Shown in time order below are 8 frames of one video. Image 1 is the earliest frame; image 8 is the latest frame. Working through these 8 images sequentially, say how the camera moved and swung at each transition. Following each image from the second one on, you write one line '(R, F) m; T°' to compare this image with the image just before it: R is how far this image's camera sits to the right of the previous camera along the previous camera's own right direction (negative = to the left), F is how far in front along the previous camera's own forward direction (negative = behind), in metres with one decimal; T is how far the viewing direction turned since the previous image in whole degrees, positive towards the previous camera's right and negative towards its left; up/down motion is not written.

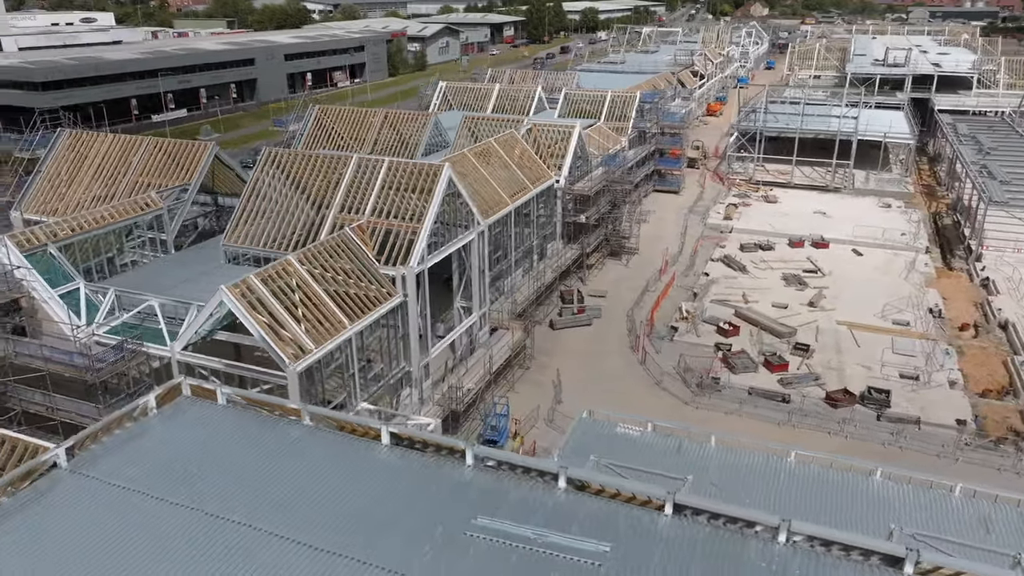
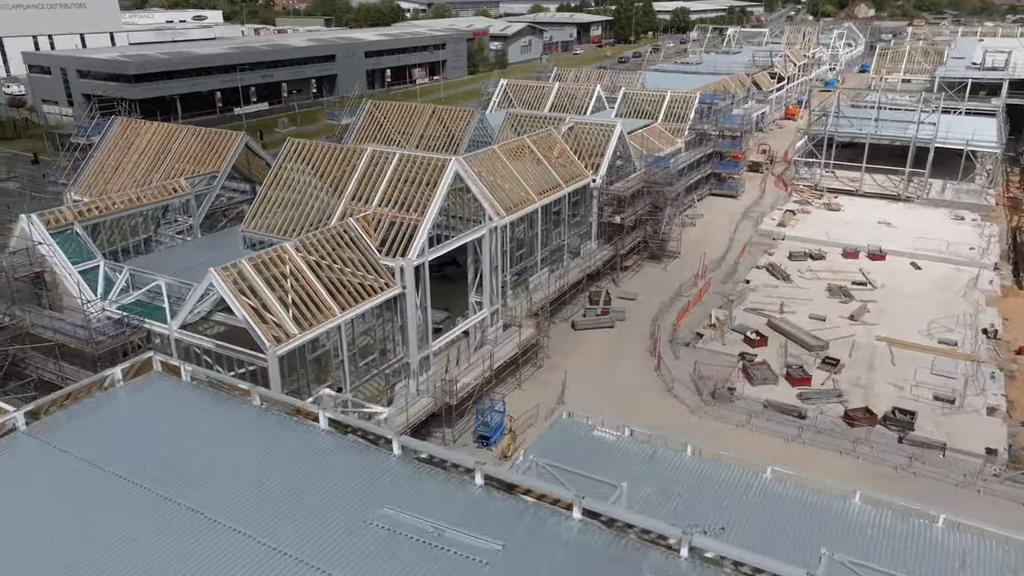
(+3.3, +0.3) m; -6°
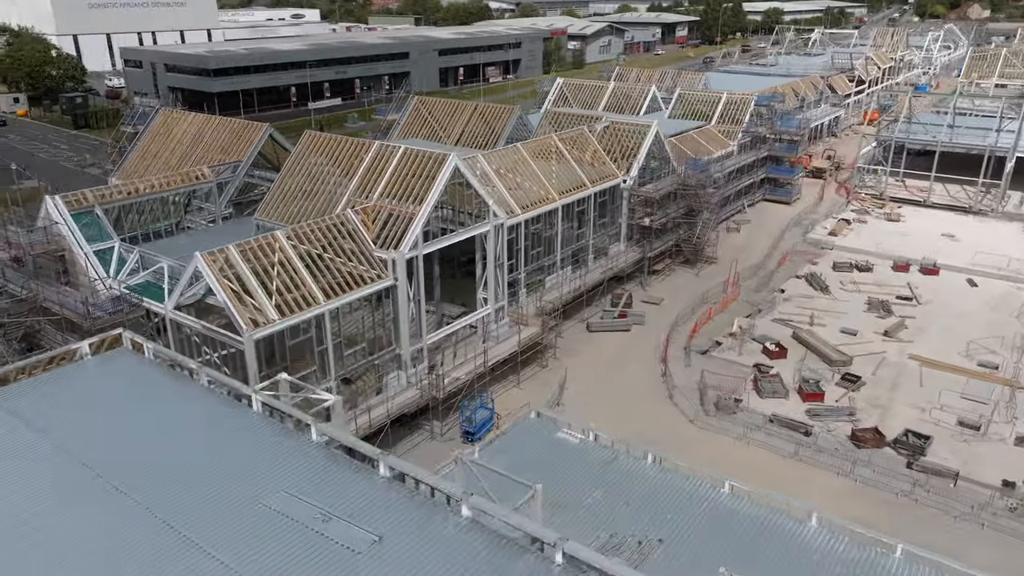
(+3.5, +0.3) m; -6°
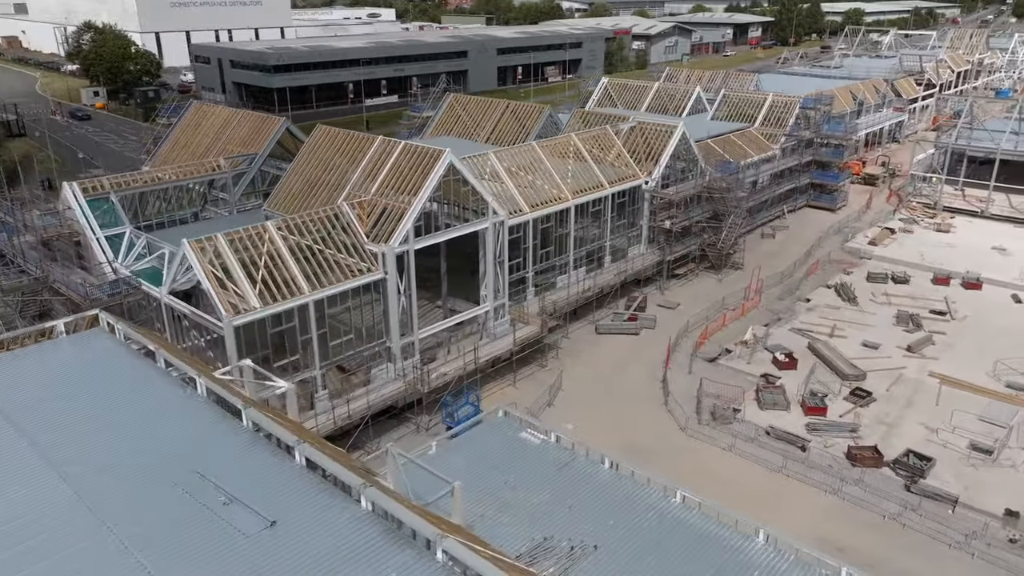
(+3.1, +0.3) m; -5°
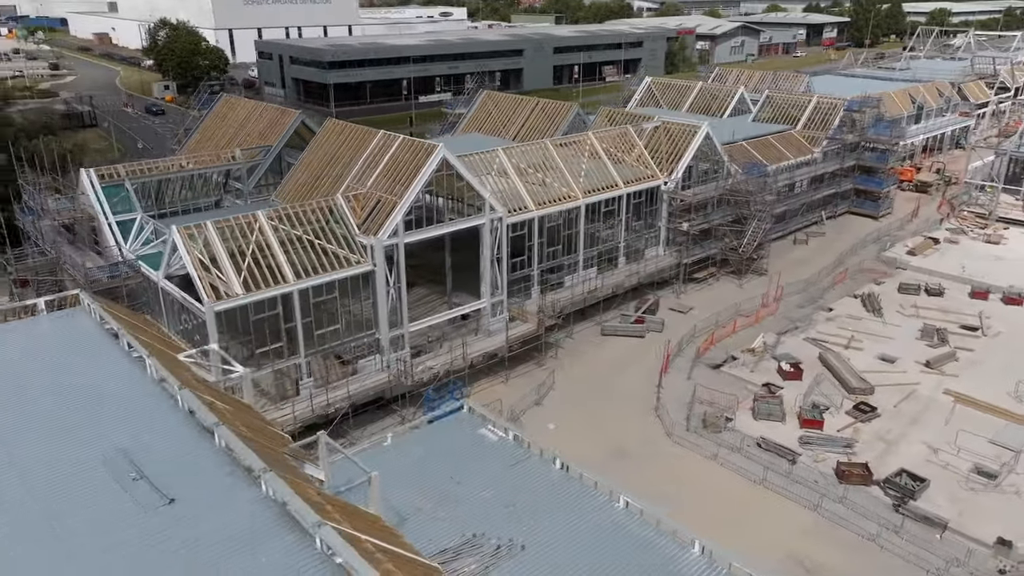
(+3.1, +0.3) m; -5°
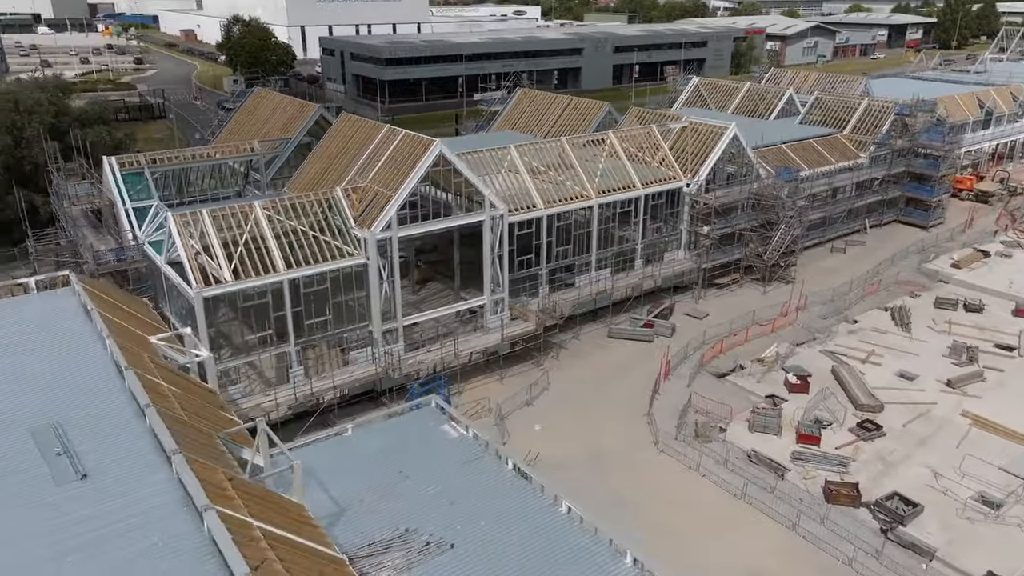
(+3.1, +0.4) m; -5°
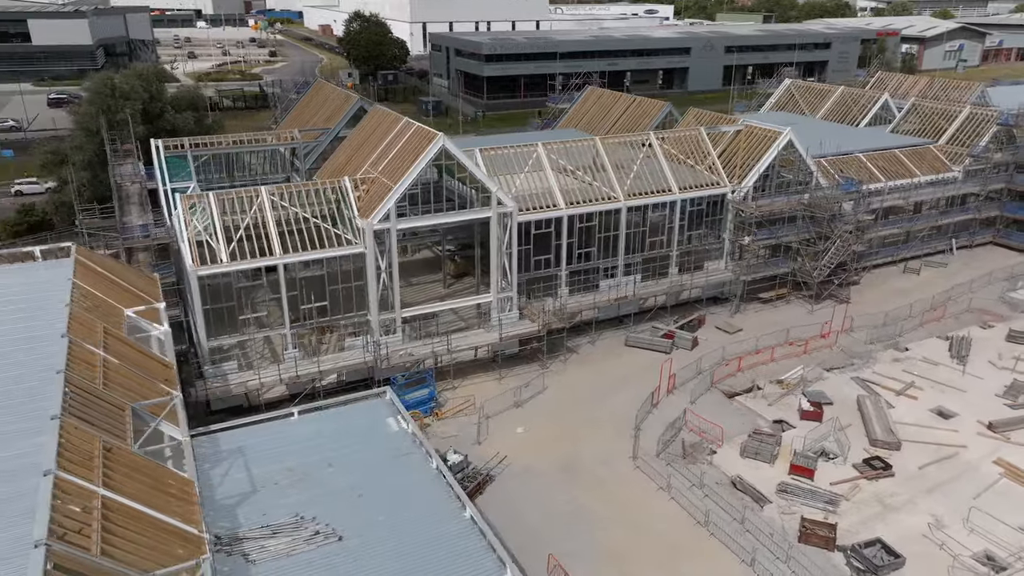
(+5.0, +0.9) m; -9°
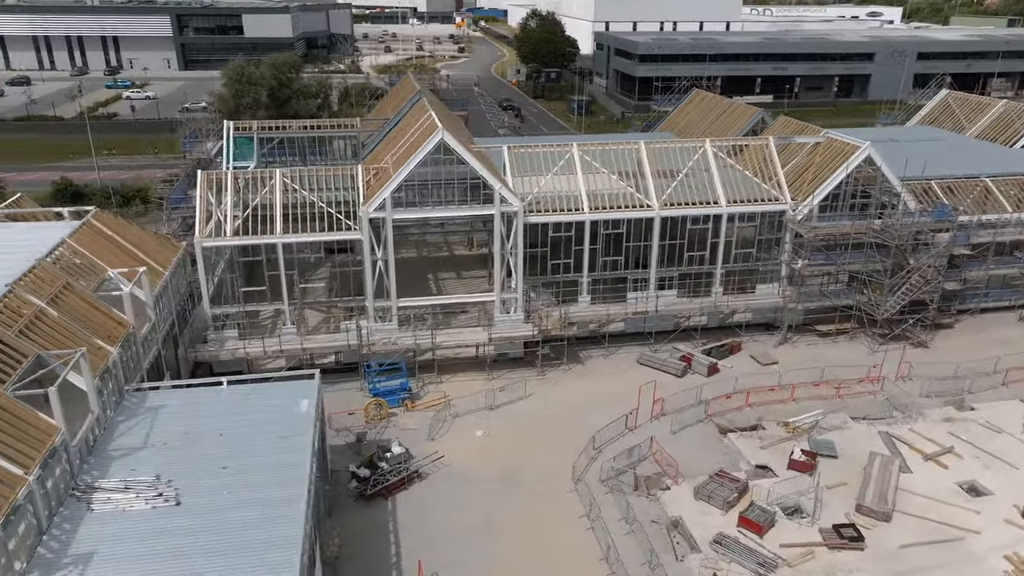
(+8.0, +1.7) m; -14°
